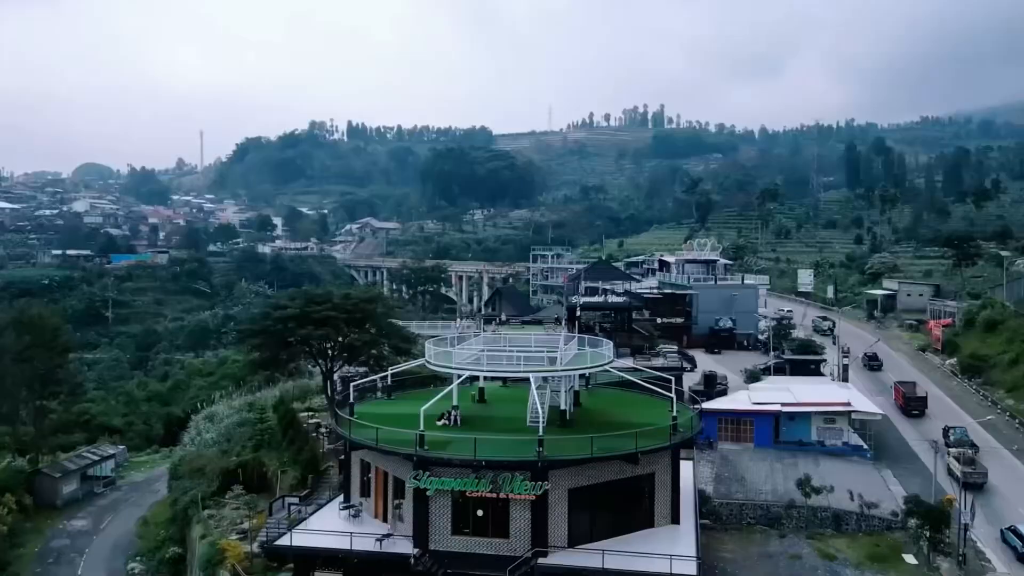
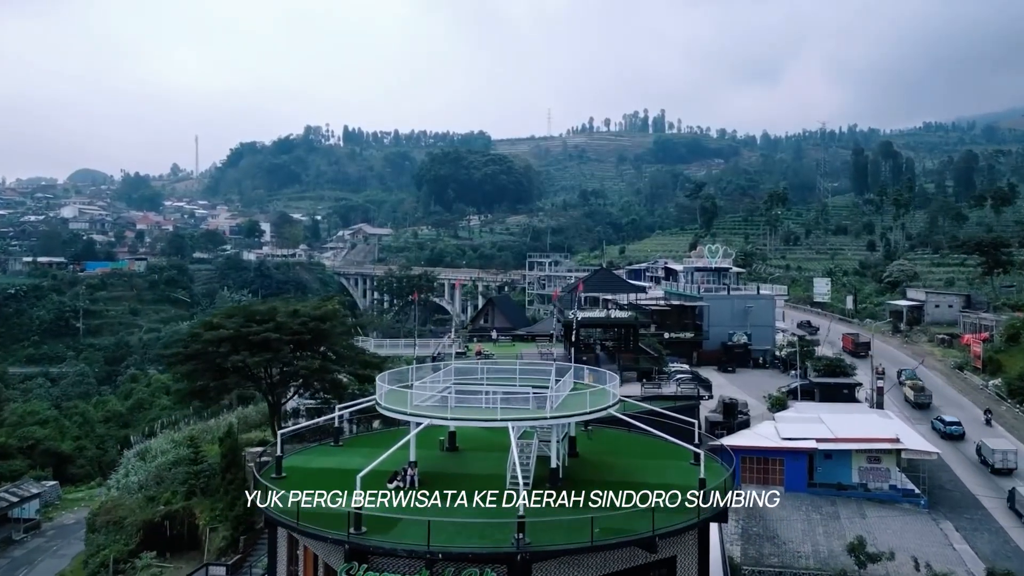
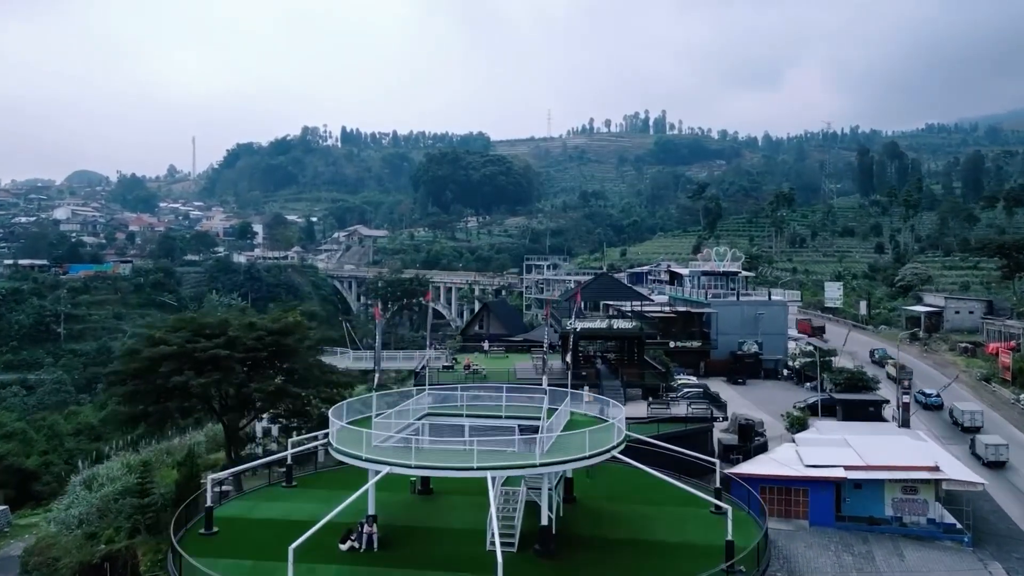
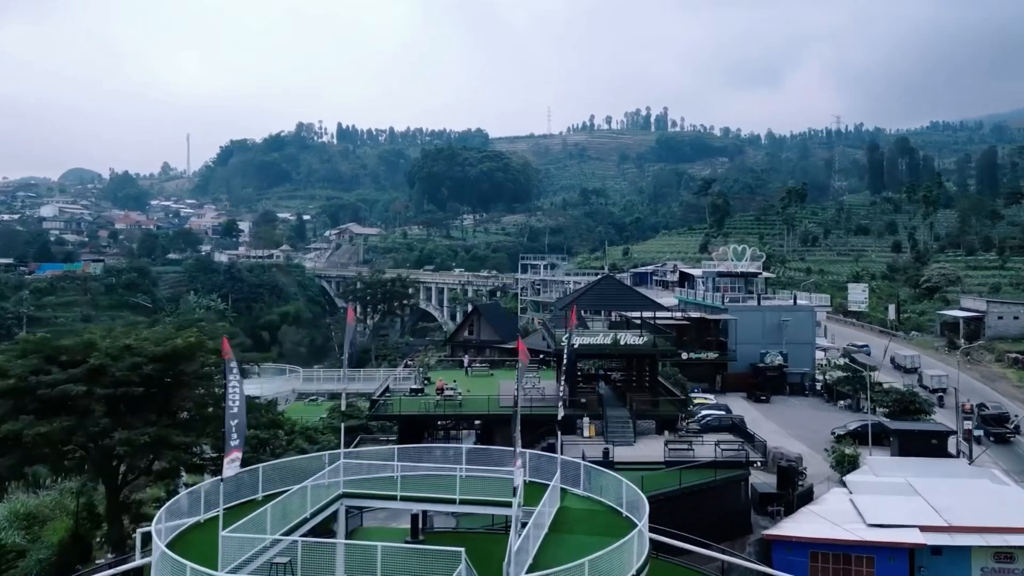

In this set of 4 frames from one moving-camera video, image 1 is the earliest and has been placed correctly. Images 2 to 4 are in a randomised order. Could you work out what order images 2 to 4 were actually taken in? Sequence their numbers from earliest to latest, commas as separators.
2, 3, 4
